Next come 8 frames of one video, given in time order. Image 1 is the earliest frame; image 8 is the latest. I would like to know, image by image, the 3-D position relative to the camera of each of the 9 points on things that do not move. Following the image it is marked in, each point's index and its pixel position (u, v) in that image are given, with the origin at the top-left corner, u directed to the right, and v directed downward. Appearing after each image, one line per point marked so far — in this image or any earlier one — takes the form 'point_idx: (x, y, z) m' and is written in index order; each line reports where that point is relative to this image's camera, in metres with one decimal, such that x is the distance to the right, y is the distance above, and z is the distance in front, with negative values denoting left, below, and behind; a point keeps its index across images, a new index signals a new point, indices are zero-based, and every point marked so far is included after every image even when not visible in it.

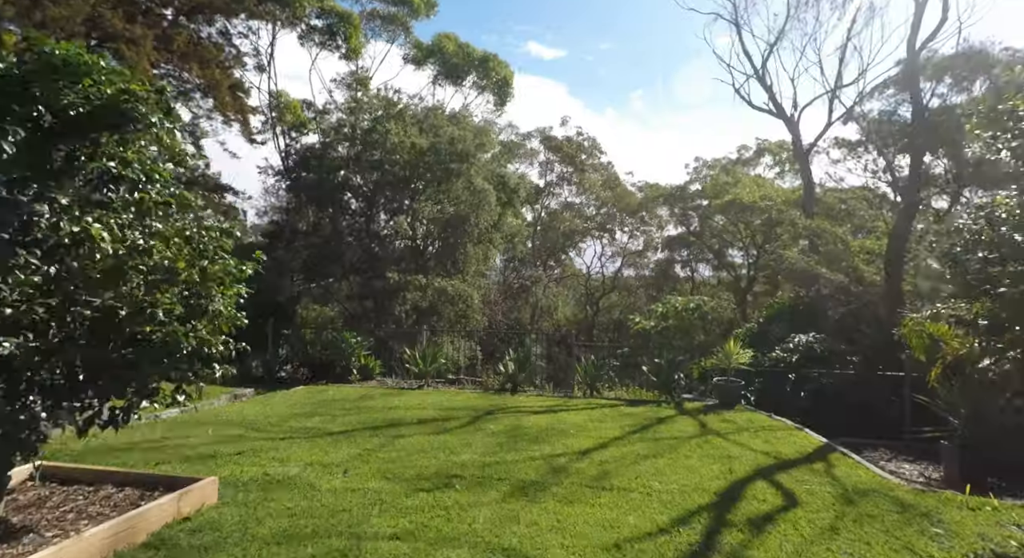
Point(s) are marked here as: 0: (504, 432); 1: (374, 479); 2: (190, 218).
0: (-0.1, -1.7, +6.5) m
1: (-1.1, -1.5, +4.3) m
2: (-1.9, +0.4, +3.5) m
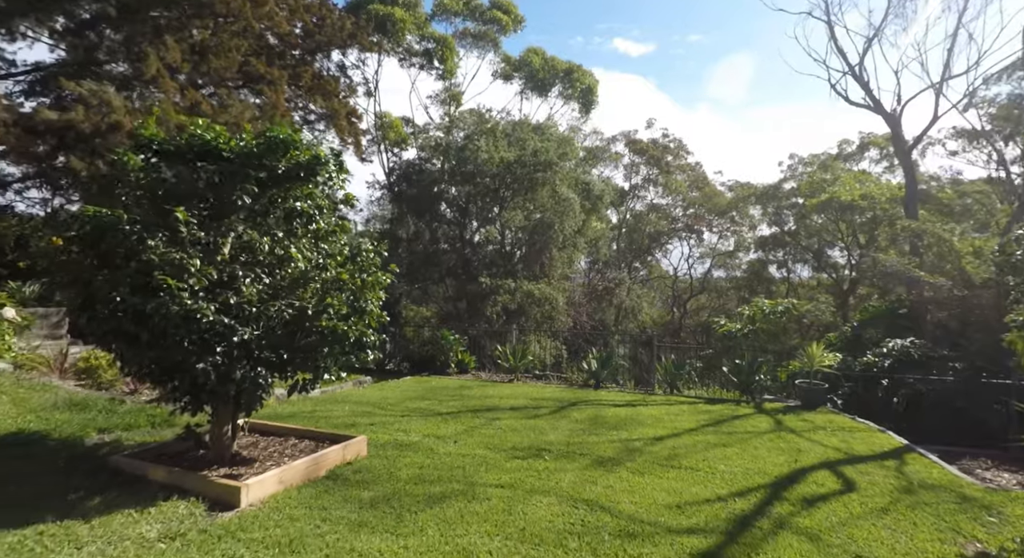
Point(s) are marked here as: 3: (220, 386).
0: (+1.0, -1.8, +7.3) m
1: (-0.3, -1.6, +5.4) m
2: (-1.3, +0.3, +4.7) m
3: (-1.9, -0.7, +3.8) m
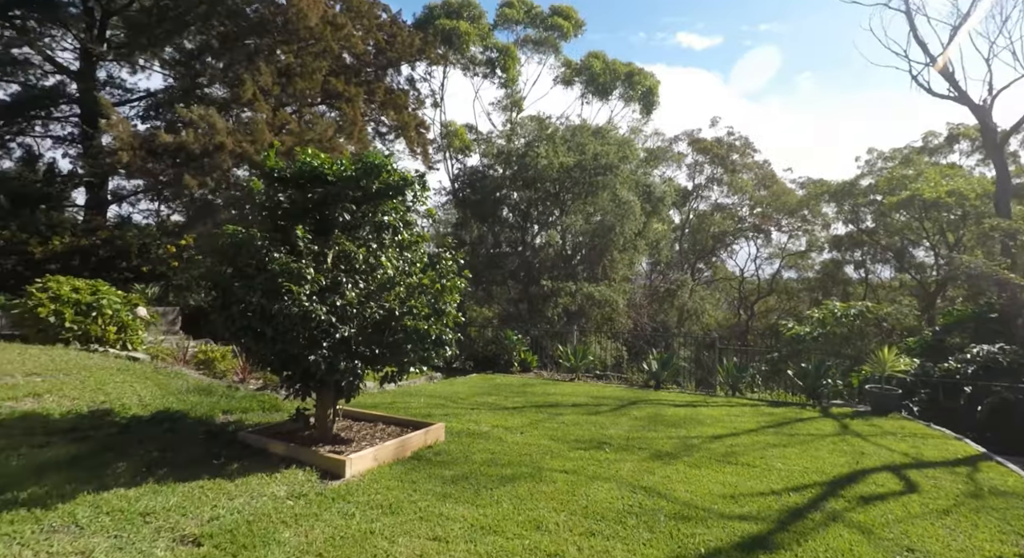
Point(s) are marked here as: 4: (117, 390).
0: (+1.8, -1.8, +7.7) m
1: (+0.3, -1.6, +5.8) m
2: (-0.7, +0.3, +5.3) m
3: (-1.4, -0.7, +4.4) m
4: (-3.6, -1.0, +5.3) m
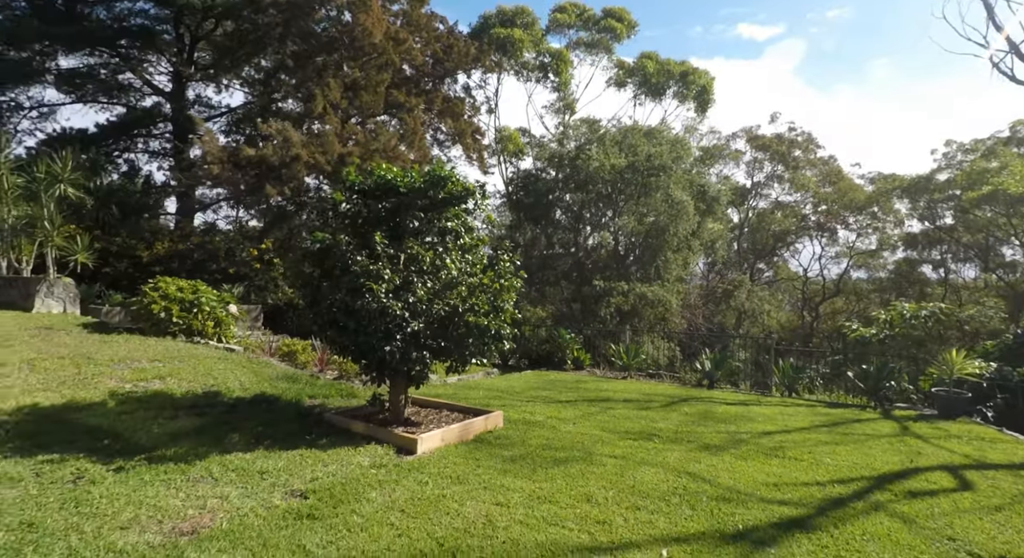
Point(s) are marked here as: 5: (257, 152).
0: (+2.6, -1.8, +7.9) m
1: (+0.9, -1.6, +6.2) m
2: (-0.2, +0.3, +5.8) m
3: (-1.0, -0.7, +4.9) m
4: (-3.1, -1.0, +6.1) m
5: (-5.8, +2.9, +13.2) m
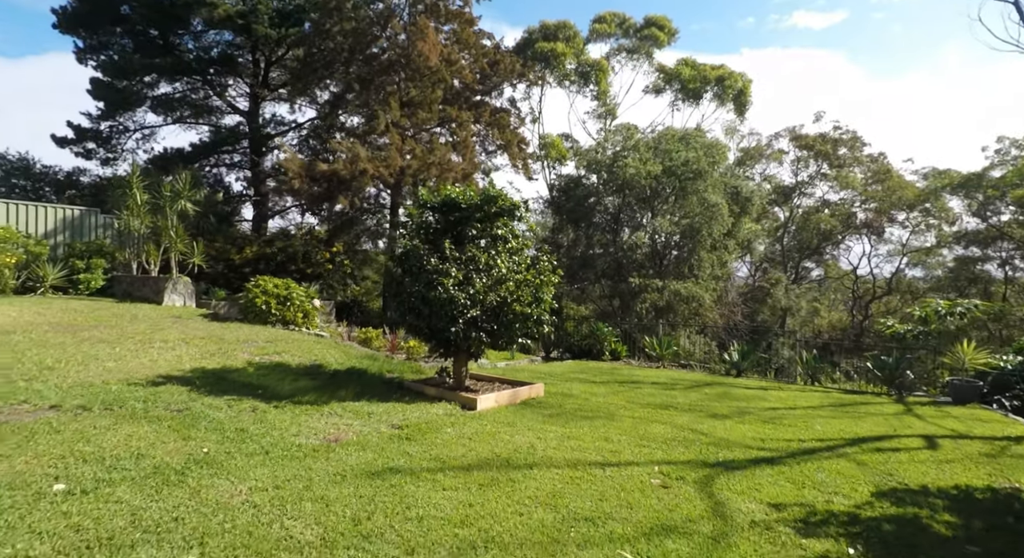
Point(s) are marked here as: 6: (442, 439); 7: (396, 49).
0: (+3.2, -1.8, +9.0) m
1: (+1.4, -1.6, +7.4) m
2: (+0.3, +0.3, +7.1) m
3: (-0.6, -0.7, +6.3) m
4: (-2.5, -1.0, +7.6) m
5: (-4.8, +2.9, +14.9) m
6: (-0.6, -1.3, +4.5) m
7: (-3.5, +6.9, +17.0) m
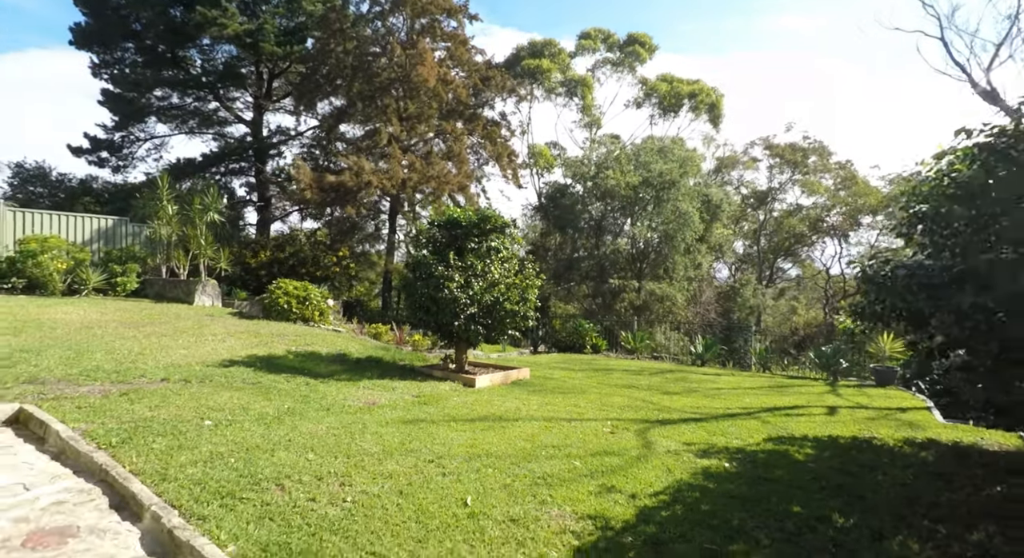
0: (+3.0, -1.8, +10.5) m
1: (+1.3, -1.6, +9.0) m
2: (+0.1, +0.3, +8.6) m
3: (-0.7, -0.7, +7.8) m
4: (-2.7, -1.1, +9.1) m
5: (-5.0, +2.9, +16.3) m
6: (-0.6, -1.3, +6.0) m
7: (-3.9, +6.9, +18.5) m
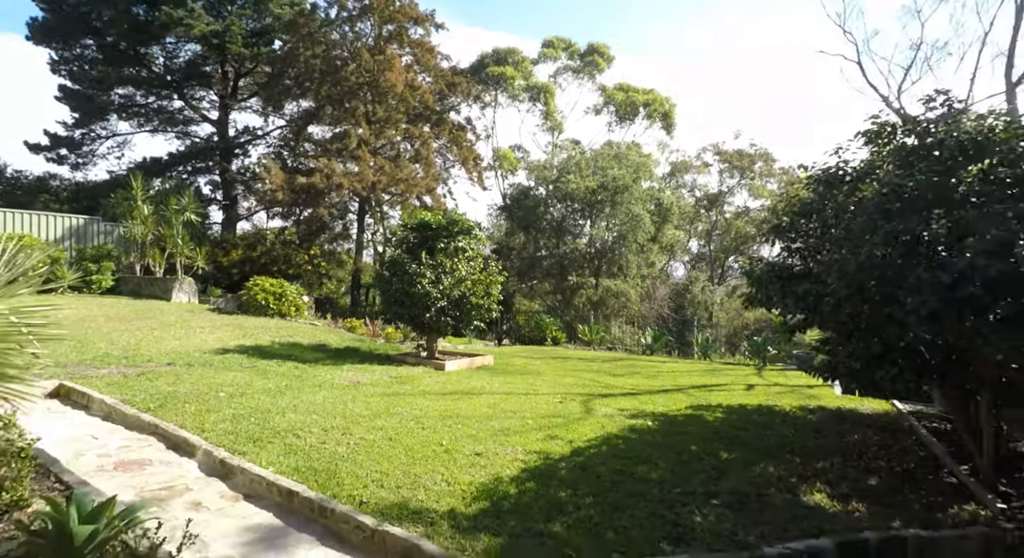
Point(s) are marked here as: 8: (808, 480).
0: (+2.3, -1.8, +11.7) m
1: (+0.7, -1.6, +10.0) m
2: (-0.5, +0.3, +9.6) m
3: (-1.2, -0.7, +8.8) m
4: (-3.3, -1.0, +9.9) m
5: (-6.1, +2.9, +17.0) m
6: (-1.1, -1.3, +6.9) m
7: (-5.1, +6.9, +19.2) m
8: (+2.1, -1.4, +4.0) m
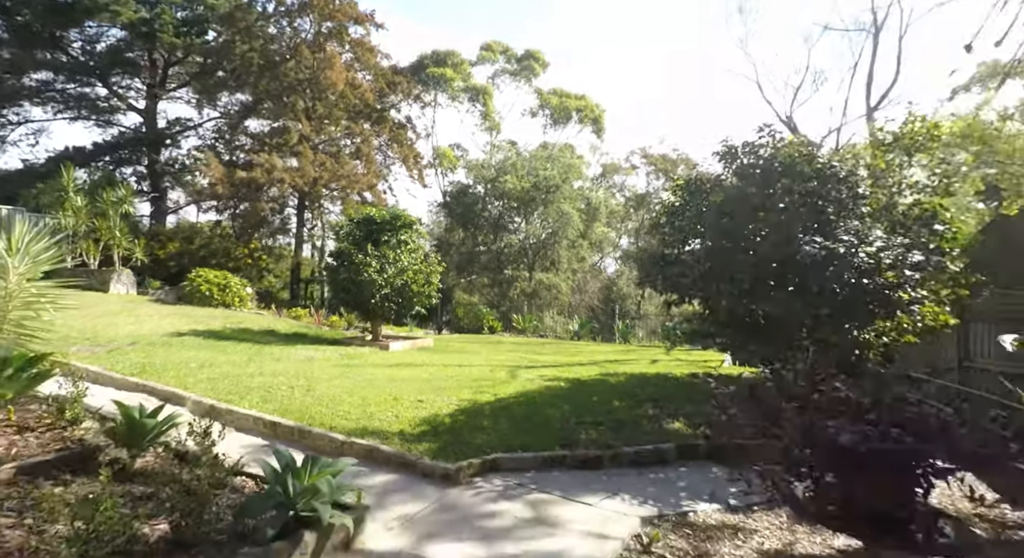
0: (+0.9, -1.6, +12.9) m
1: (-0.5, -1.4, +11.1) m
2: (-1.6, +0.5, +10.5) m
3: (-2.3, -0.5, +9.6) m
4: (-4.5, -0.8, +10.5) m
5: (-8.0, +3.1, +17.3) m
6: (-1.9, -1.1, +7.8) m
7: (-7.2, +7.2, +19.6) m
8: (+1.5, -1.3, +5.2) m
